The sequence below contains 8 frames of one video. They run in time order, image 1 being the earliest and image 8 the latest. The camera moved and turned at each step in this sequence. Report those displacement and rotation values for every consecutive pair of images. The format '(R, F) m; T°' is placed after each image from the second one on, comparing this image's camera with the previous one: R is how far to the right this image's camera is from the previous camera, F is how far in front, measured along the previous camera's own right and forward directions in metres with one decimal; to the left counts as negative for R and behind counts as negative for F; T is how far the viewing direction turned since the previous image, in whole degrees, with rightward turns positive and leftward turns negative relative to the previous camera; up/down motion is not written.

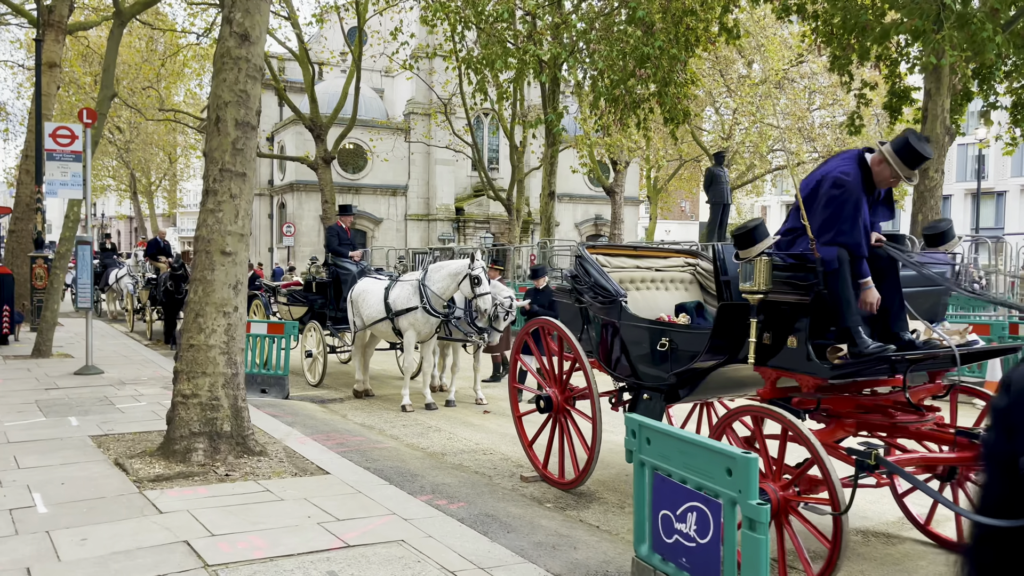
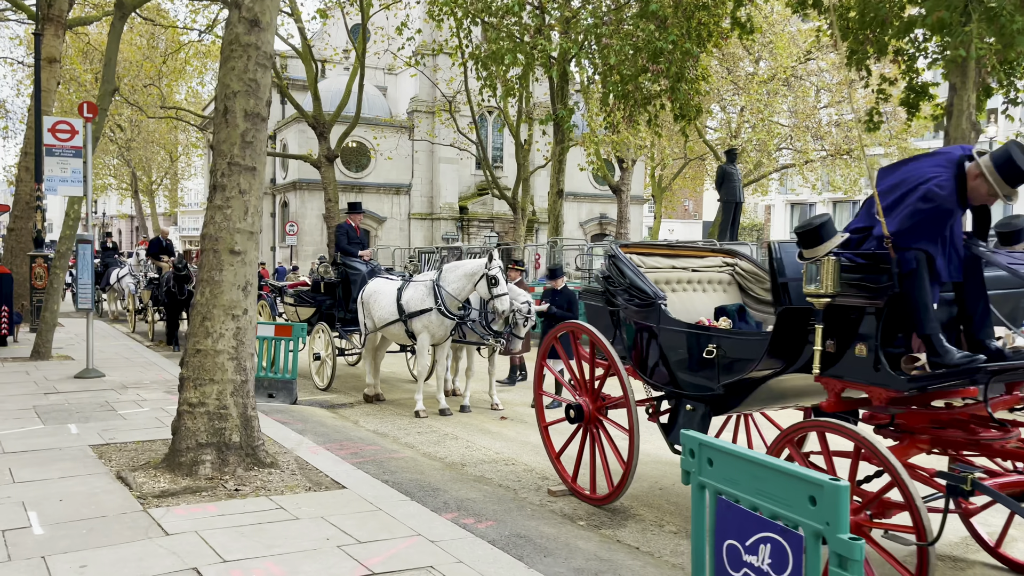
(-0.2, +0.4) m; 0°
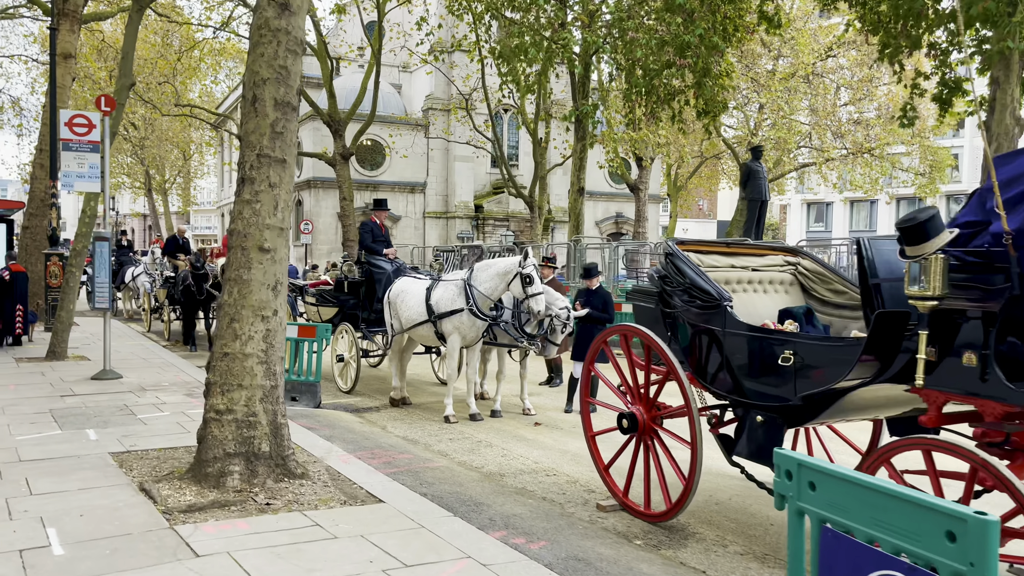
(-0.3, +0.4) m; -1°
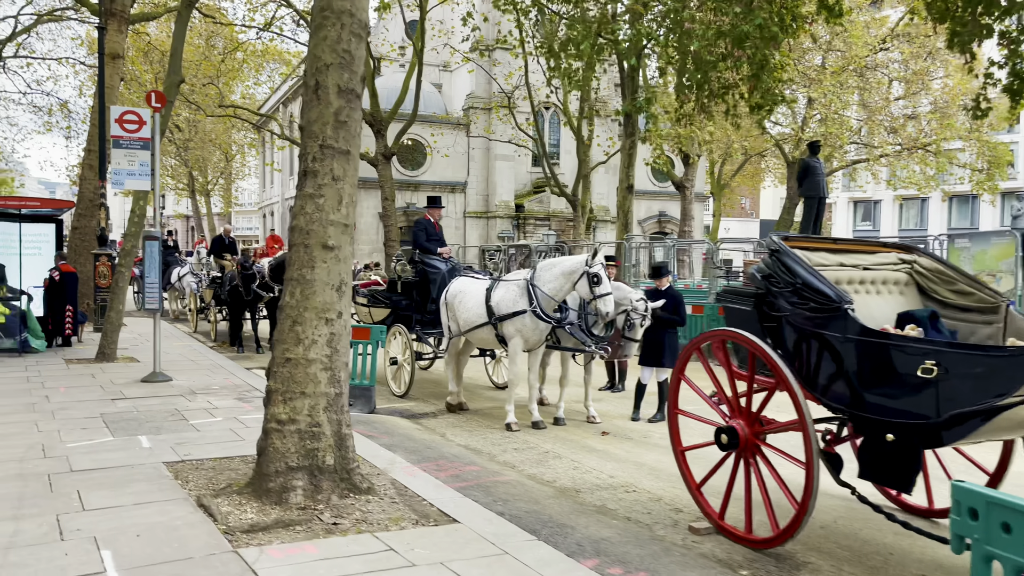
(-0.3, +0.5) m; -3°
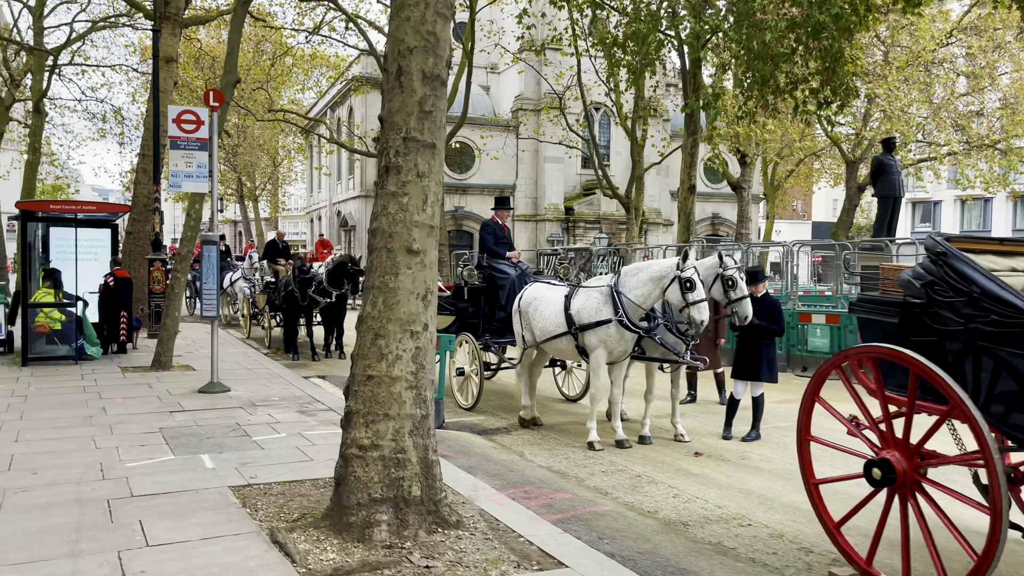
(-0.4, +0.7) m; -3°
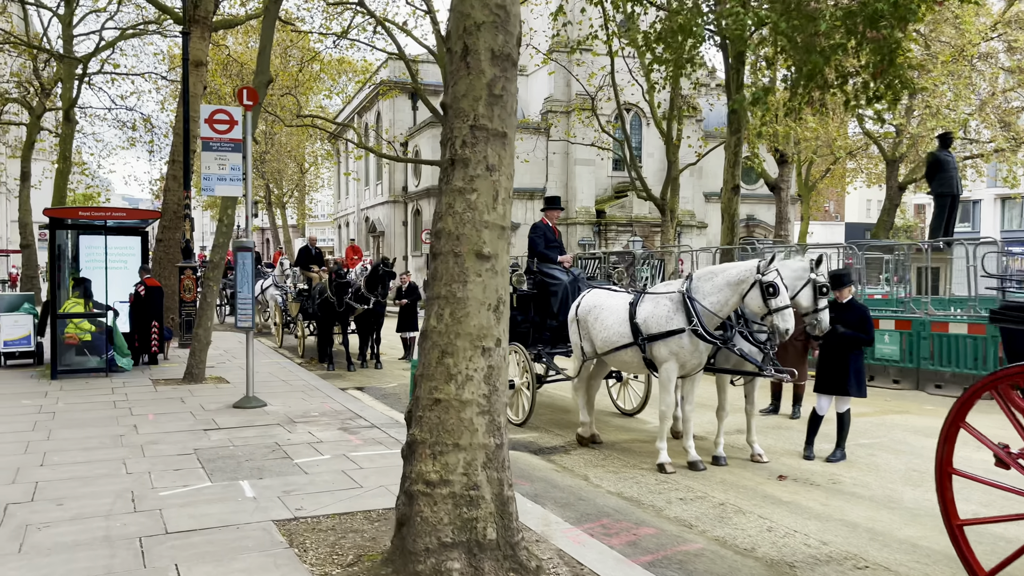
(-0.3, +0.7) m; -2°
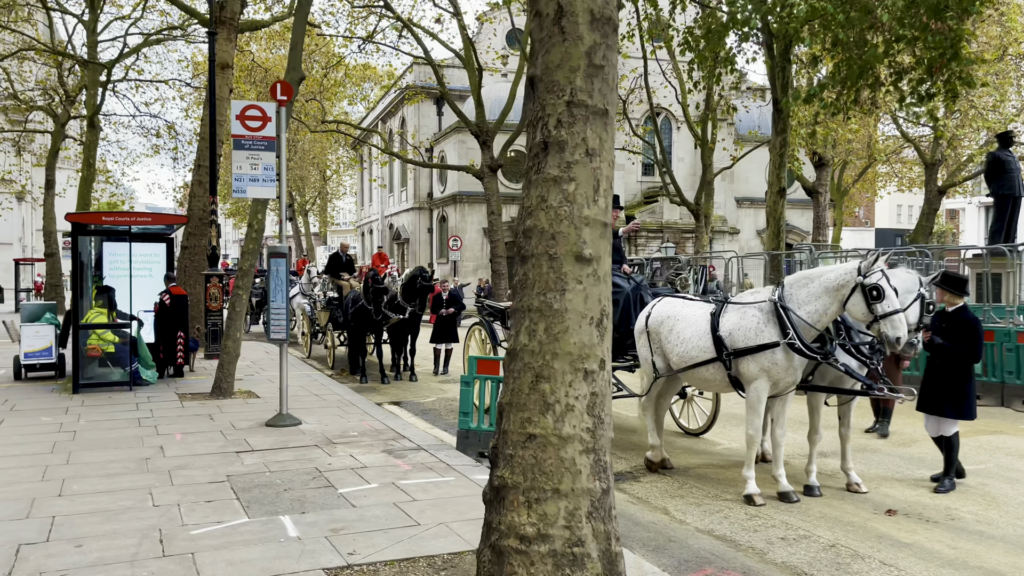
(-0.4, +0.8) m; -1°
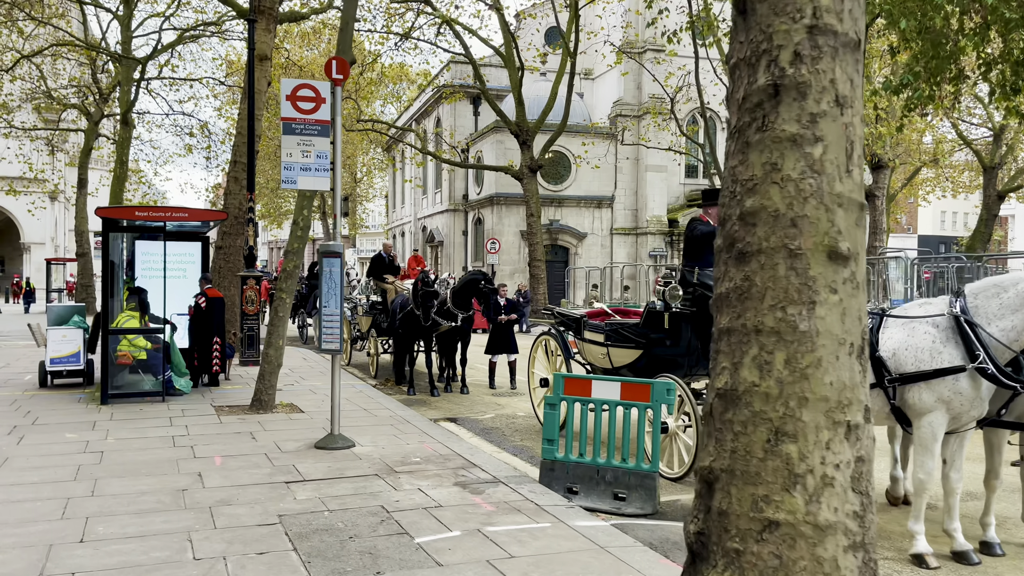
(-0.6, +1.2) m; -2°
